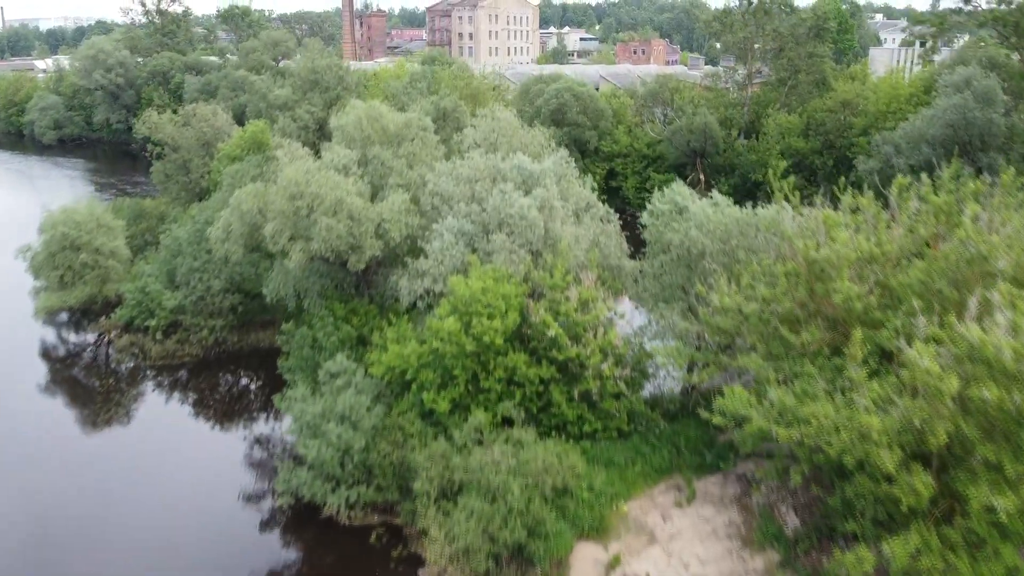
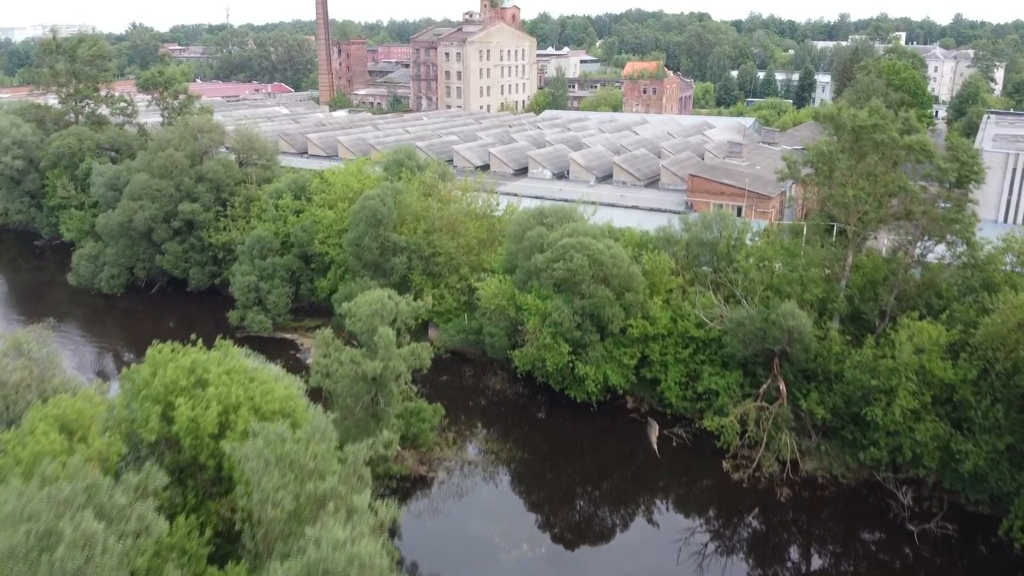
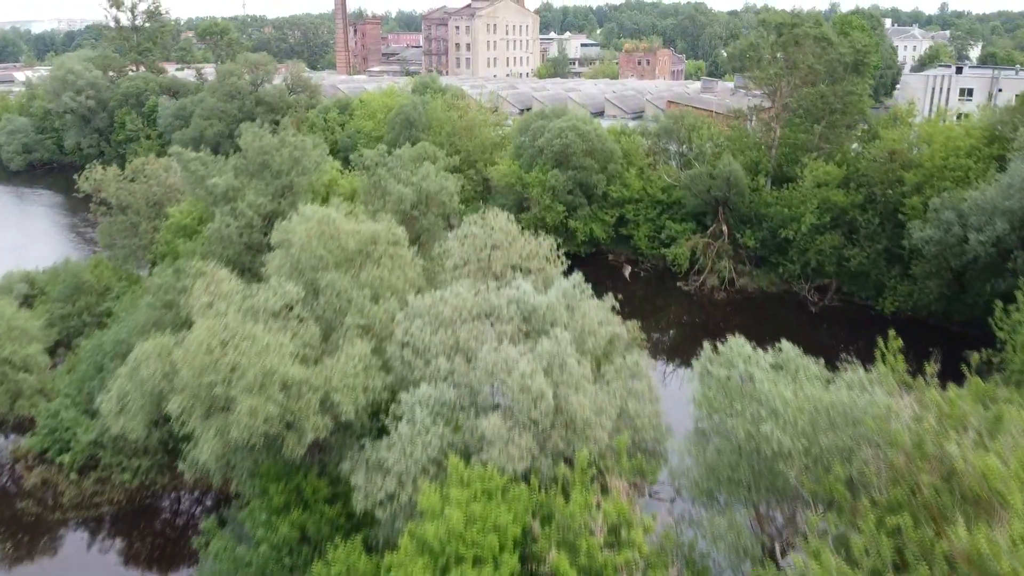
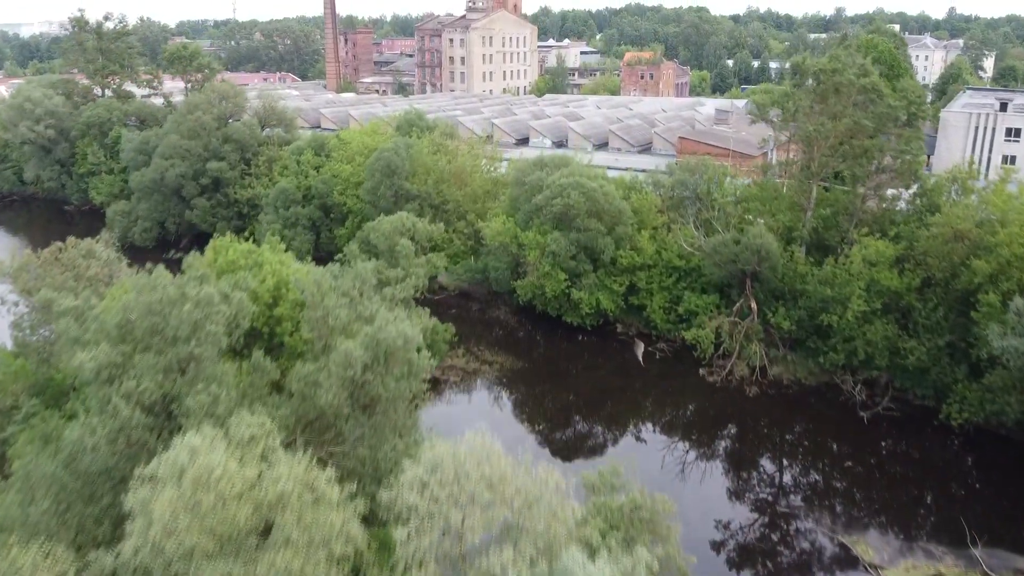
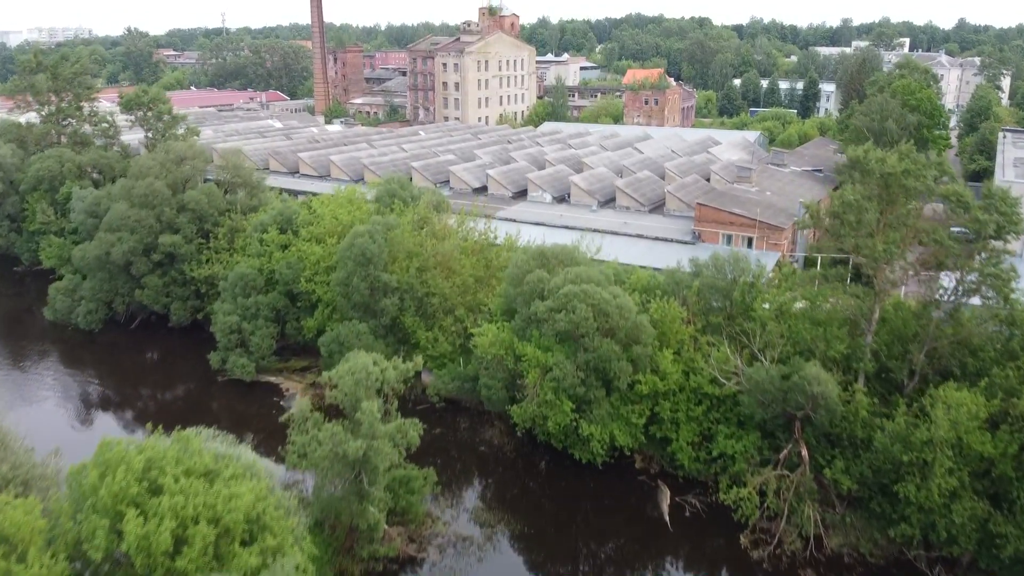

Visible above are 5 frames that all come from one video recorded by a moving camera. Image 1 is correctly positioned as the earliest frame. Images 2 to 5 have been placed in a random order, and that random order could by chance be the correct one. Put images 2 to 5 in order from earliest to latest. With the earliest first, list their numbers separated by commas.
3, 4, 2, 5
